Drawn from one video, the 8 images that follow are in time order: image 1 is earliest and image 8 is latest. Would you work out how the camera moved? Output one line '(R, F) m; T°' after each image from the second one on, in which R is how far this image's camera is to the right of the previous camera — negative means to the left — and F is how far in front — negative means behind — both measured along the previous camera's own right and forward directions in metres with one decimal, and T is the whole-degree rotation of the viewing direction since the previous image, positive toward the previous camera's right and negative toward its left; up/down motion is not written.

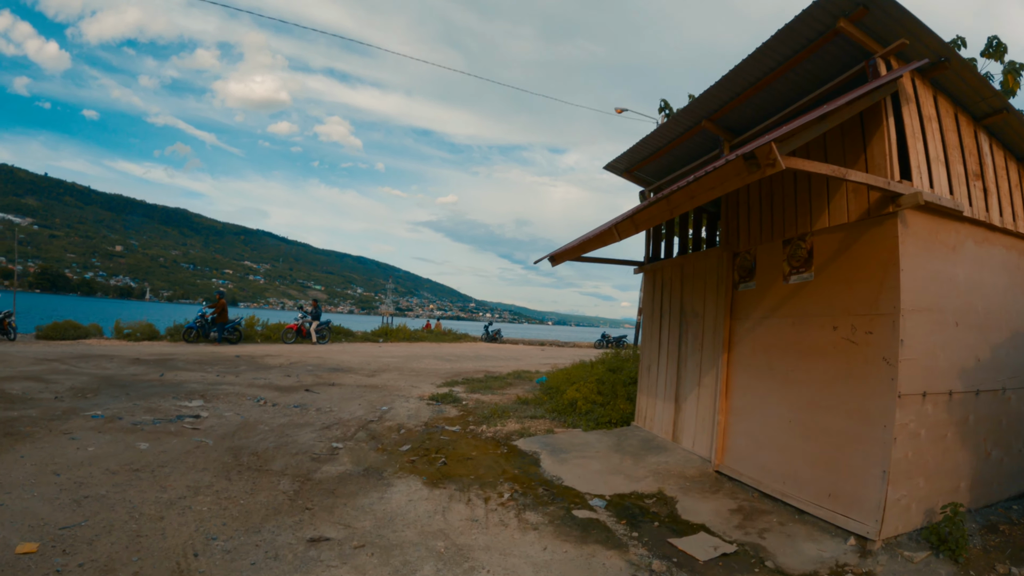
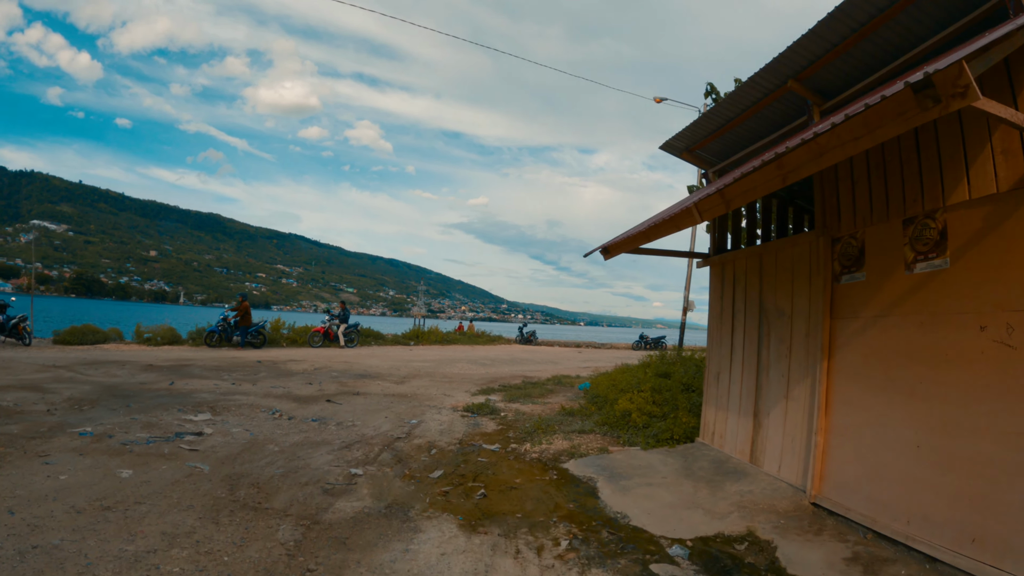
(-0.2, +1.3) m; -4°
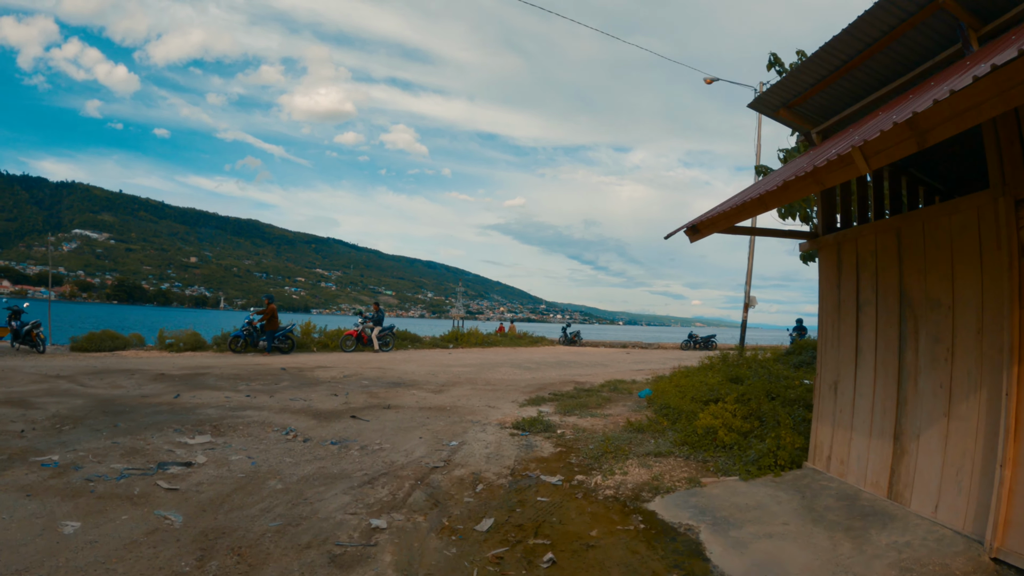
(-0.3, +1.6) m; -4°
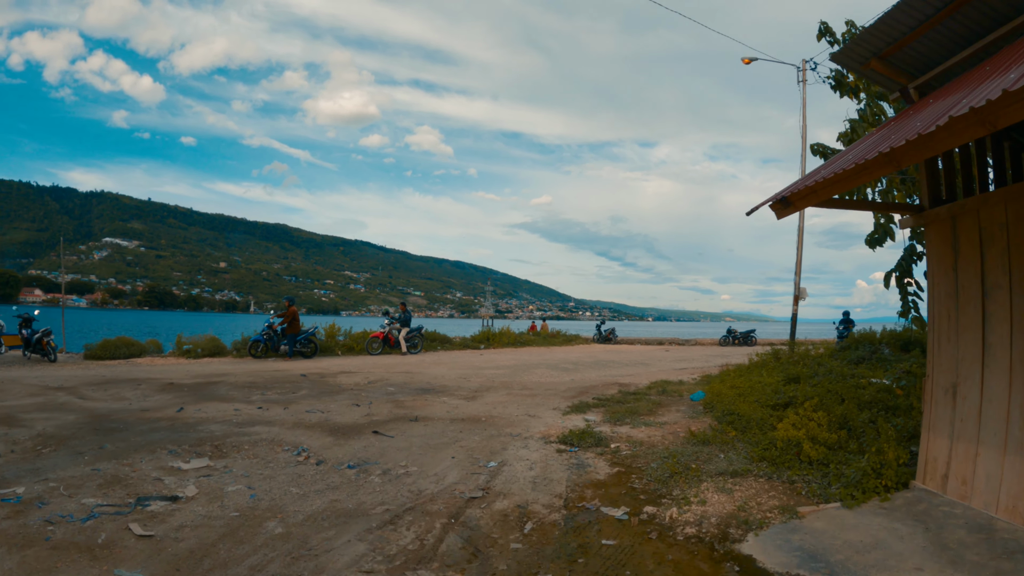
(-0.2, +1.1) m; -3°
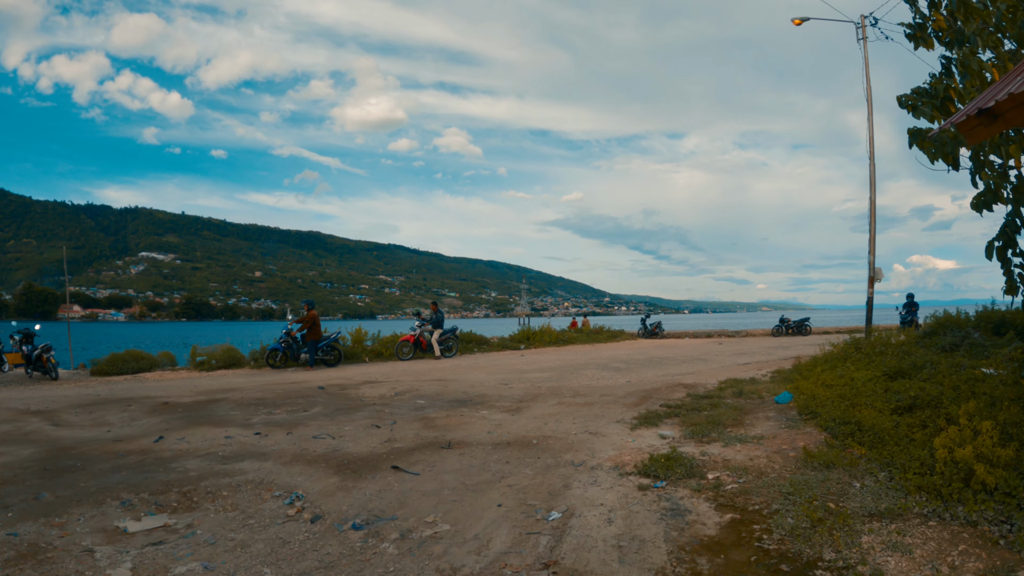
(-0.2, +1.6) m; -4°
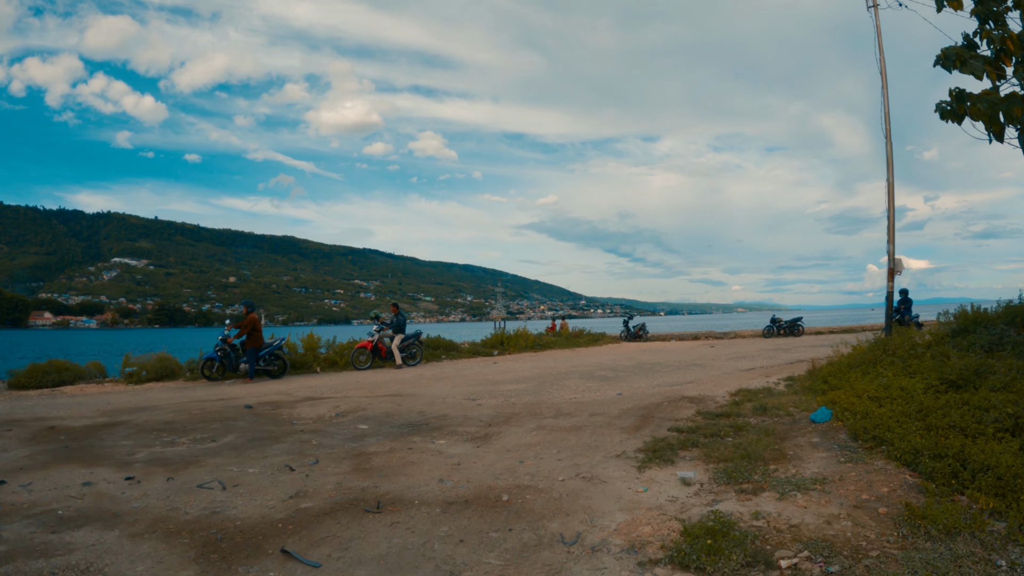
(+0.1, +1.9) m; +3°
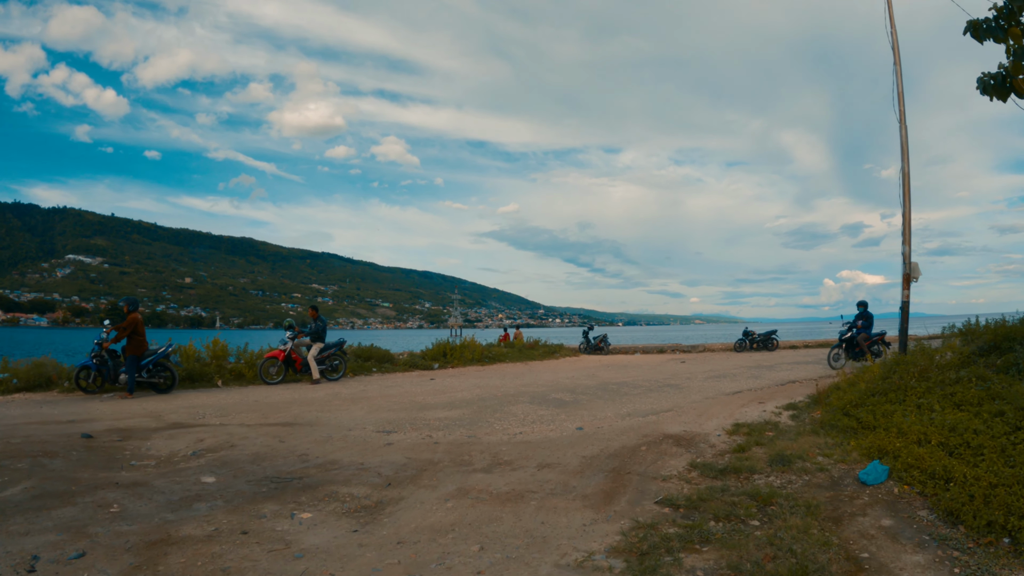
(+0.4, +2.2) m; +4°
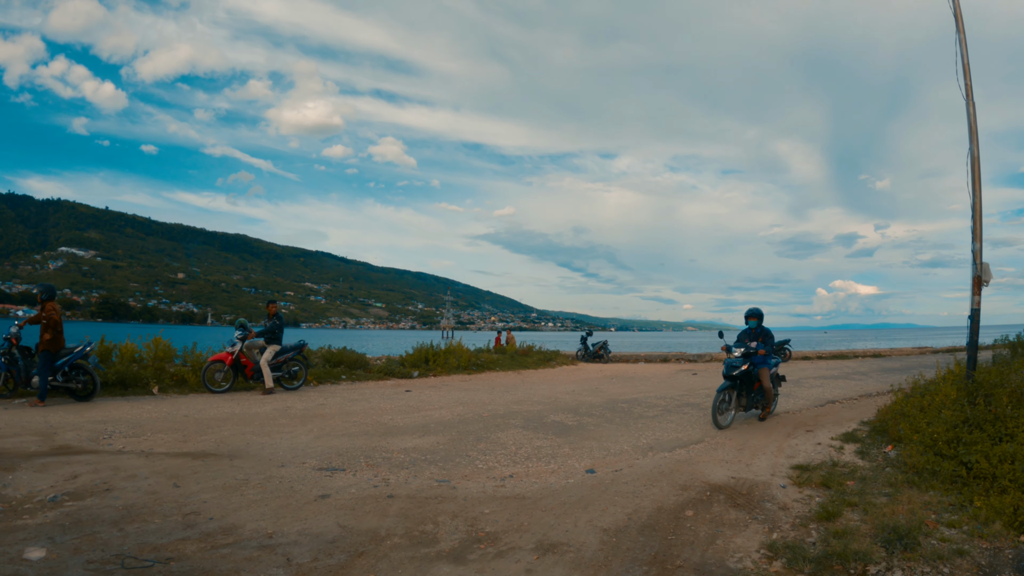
(0.0, +1.7) m; +1°
